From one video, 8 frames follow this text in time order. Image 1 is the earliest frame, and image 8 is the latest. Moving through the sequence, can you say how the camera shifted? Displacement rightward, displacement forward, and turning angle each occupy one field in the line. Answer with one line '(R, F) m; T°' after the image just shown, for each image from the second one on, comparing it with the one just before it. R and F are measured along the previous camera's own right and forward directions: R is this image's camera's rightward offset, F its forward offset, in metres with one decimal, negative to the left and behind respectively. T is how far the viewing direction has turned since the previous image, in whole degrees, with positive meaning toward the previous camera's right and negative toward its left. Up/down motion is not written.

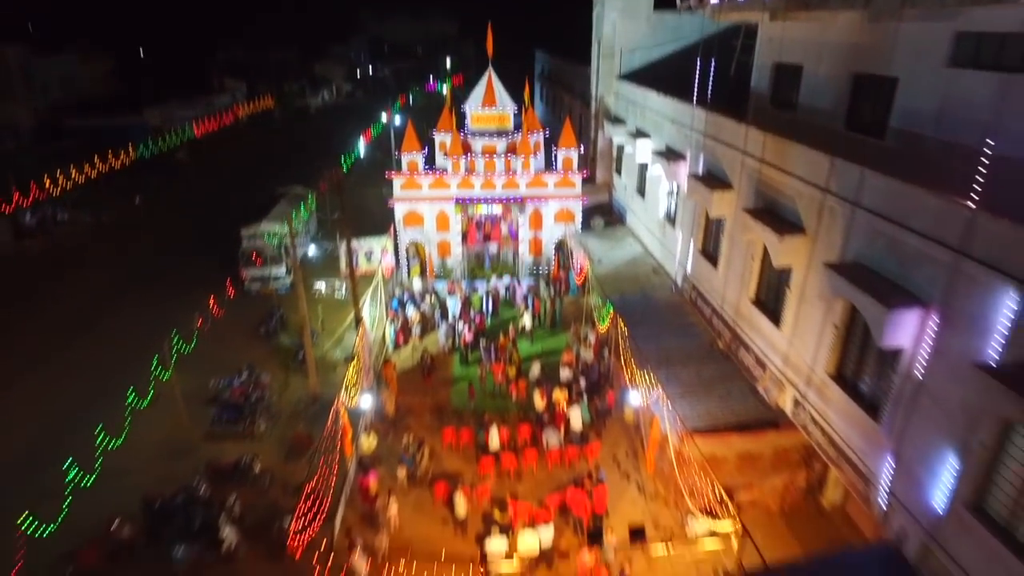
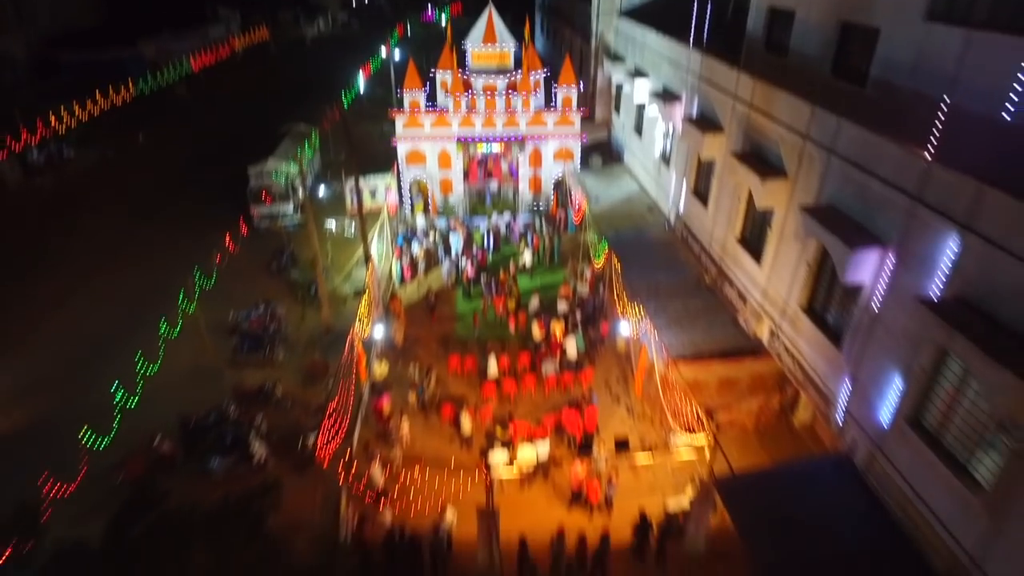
(0.0, -0.9) m; 0°
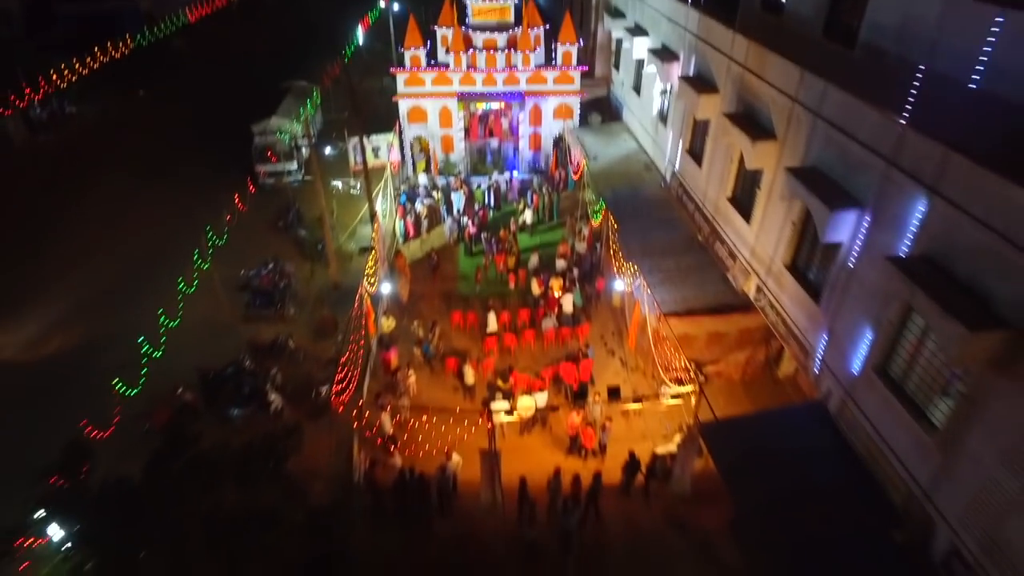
(0.0, -0.6) m; 0°
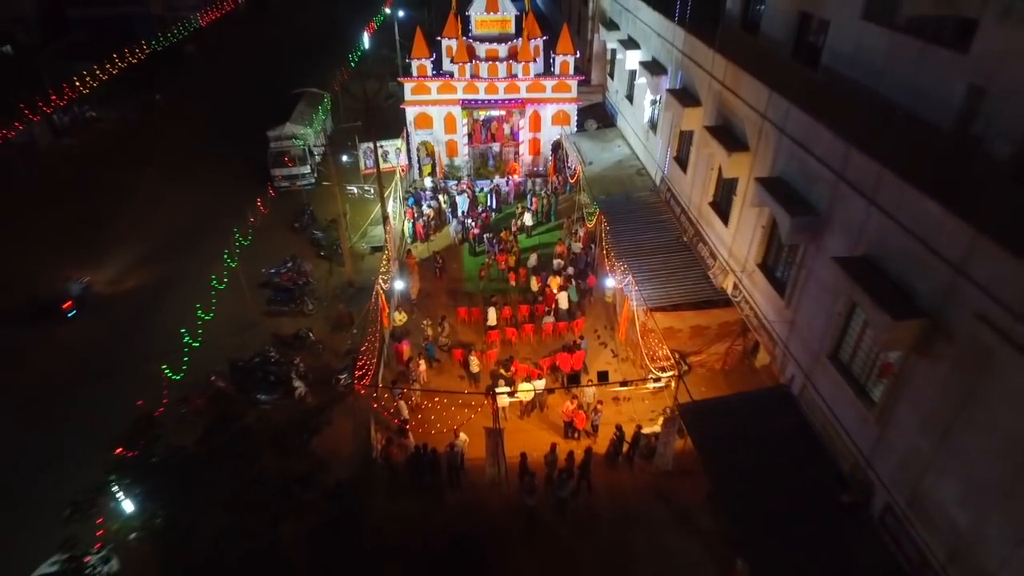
(0.0, -1.3) m; 0°
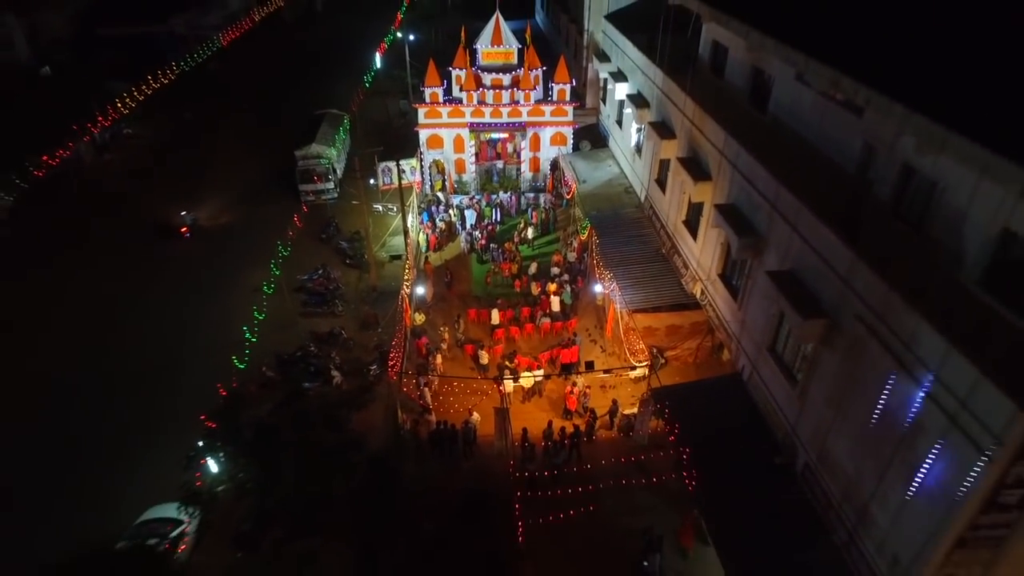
(-0.1, -2.7) m; 0°
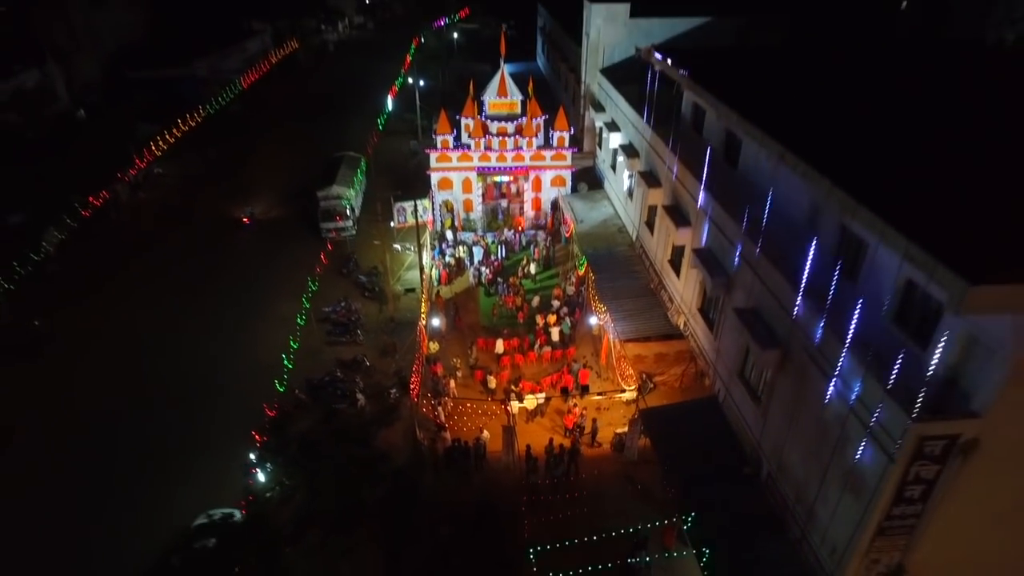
(-0.1, -2.2) m; 0°
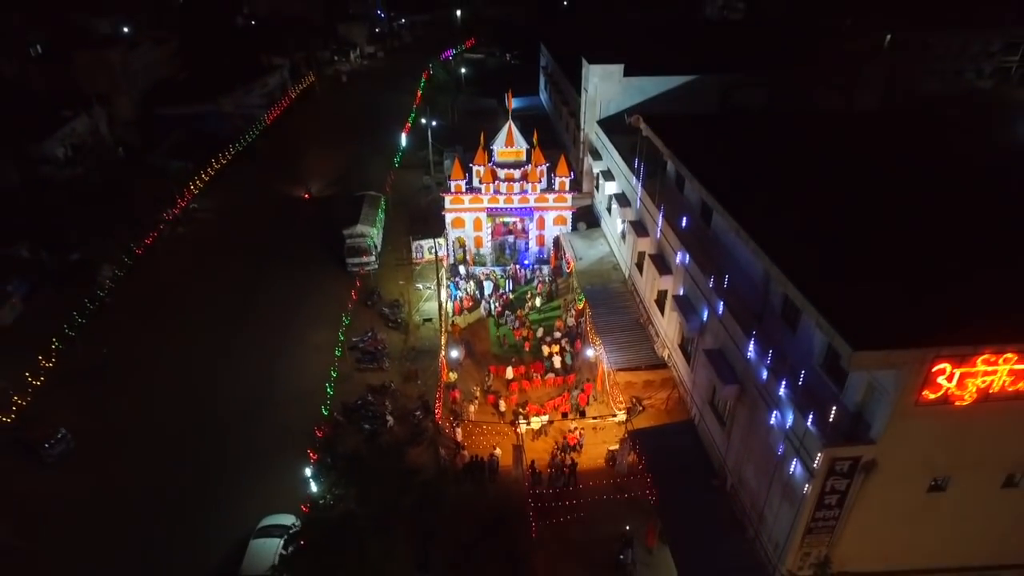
(-0.2, -3.1) m; 0°
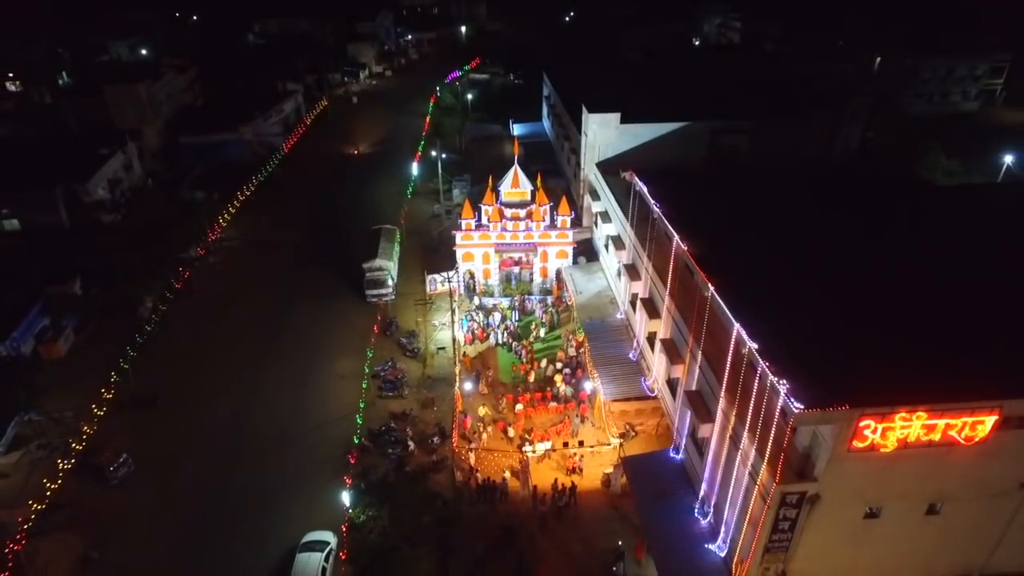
(-0.2, -2.8) m; 0°
